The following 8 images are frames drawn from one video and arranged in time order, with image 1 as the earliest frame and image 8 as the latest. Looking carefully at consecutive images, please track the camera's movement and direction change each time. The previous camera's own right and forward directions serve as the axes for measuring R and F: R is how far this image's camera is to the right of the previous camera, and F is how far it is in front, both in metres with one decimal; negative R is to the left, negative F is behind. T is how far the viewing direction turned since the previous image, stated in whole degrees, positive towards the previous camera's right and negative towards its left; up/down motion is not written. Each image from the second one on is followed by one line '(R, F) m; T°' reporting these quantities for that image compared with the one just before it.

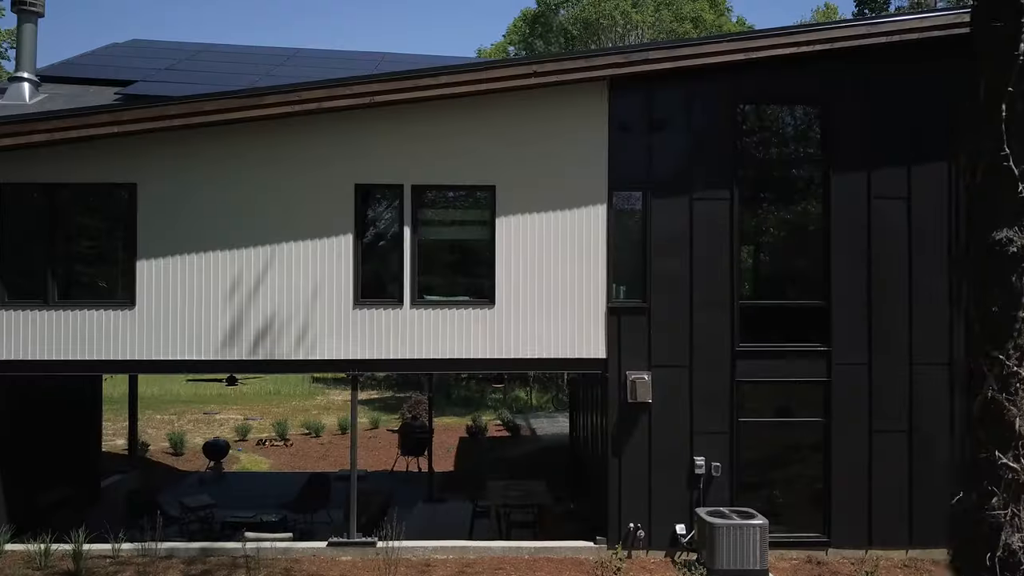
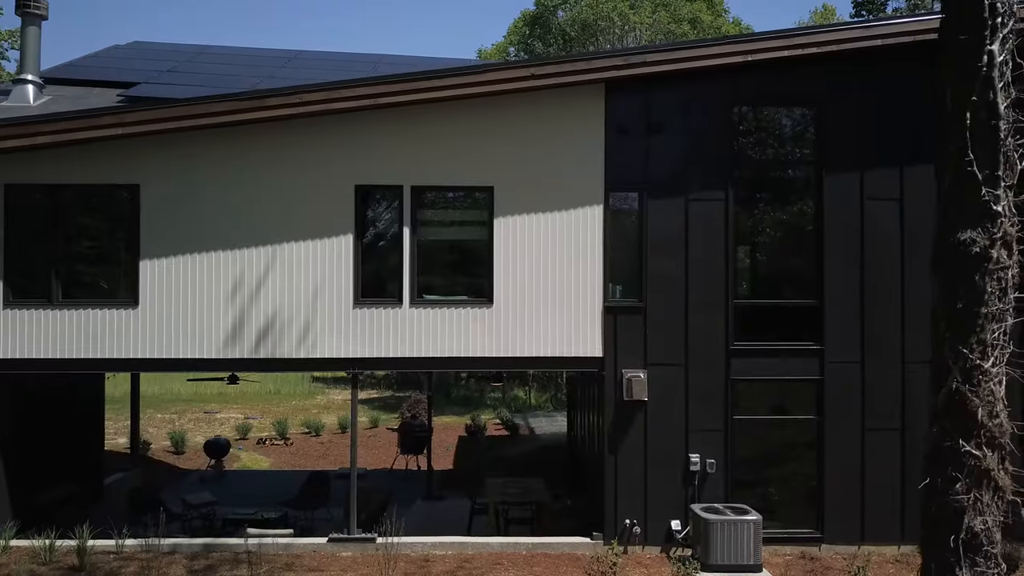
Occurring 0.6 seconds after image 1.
(0.0, -0.1) m; 0°
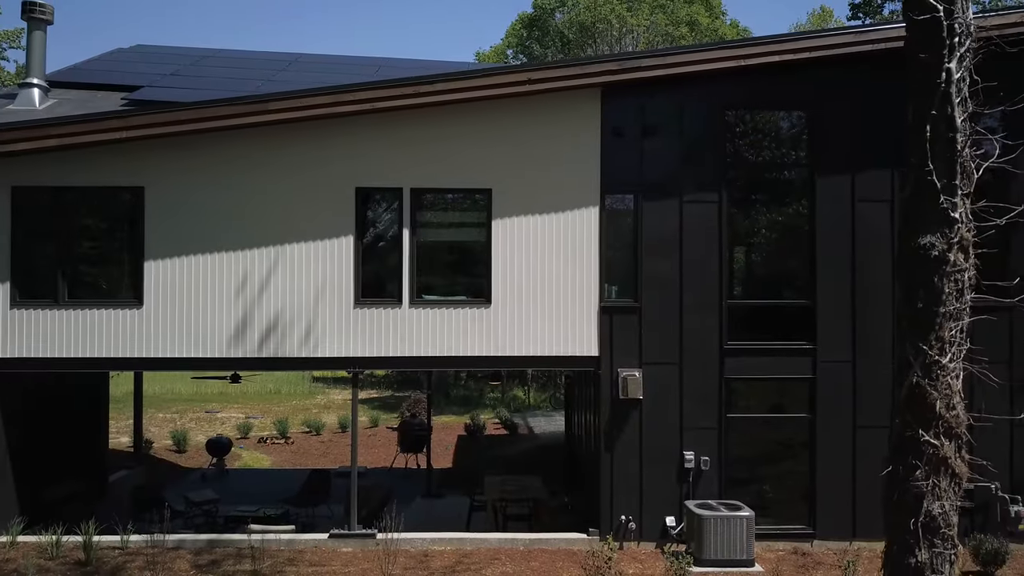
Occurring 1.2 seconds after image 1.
(0.0, -0.2) m; 0°
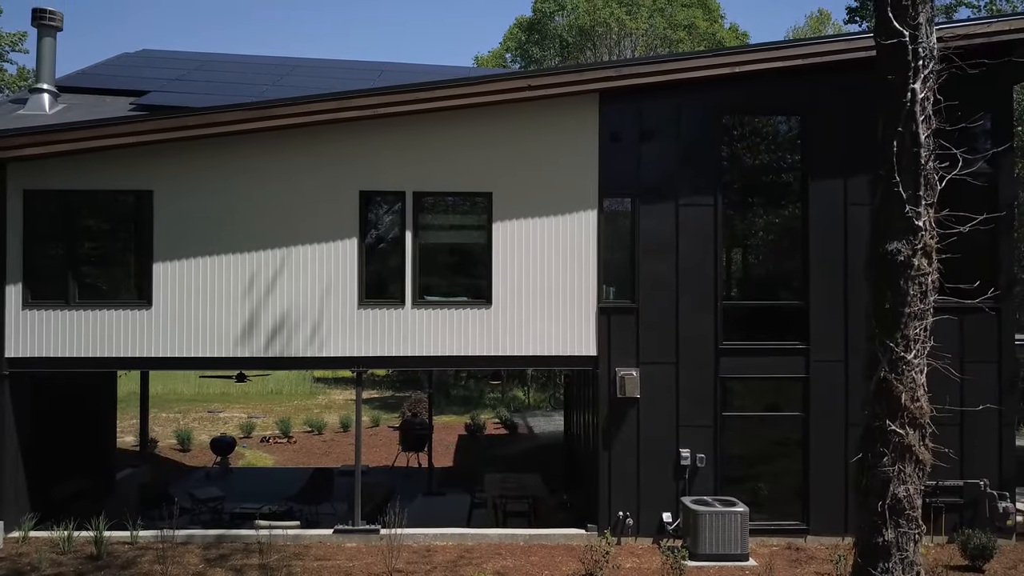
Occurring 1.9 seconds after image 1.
(0.0, -0.2) m; 0°
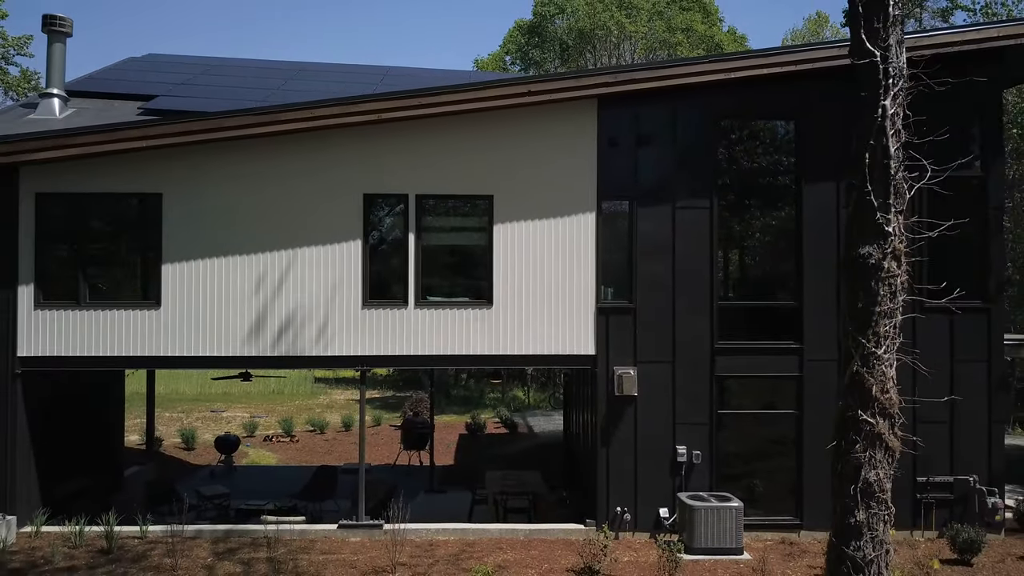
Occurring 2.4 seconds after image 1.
(0.0, -0.2) m; 0°
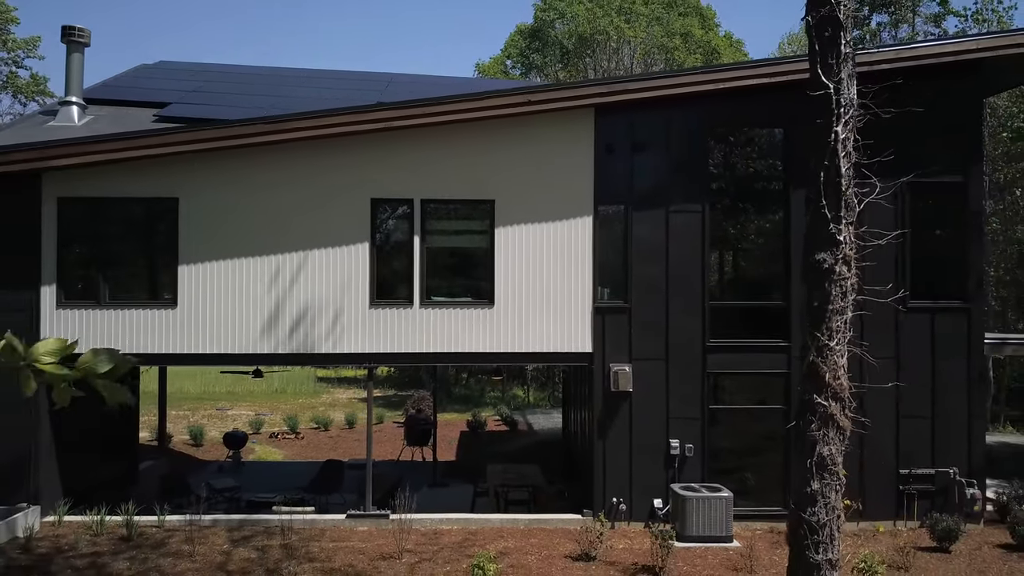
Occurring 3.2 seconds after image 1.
(0.0, -0.5) m; 0°
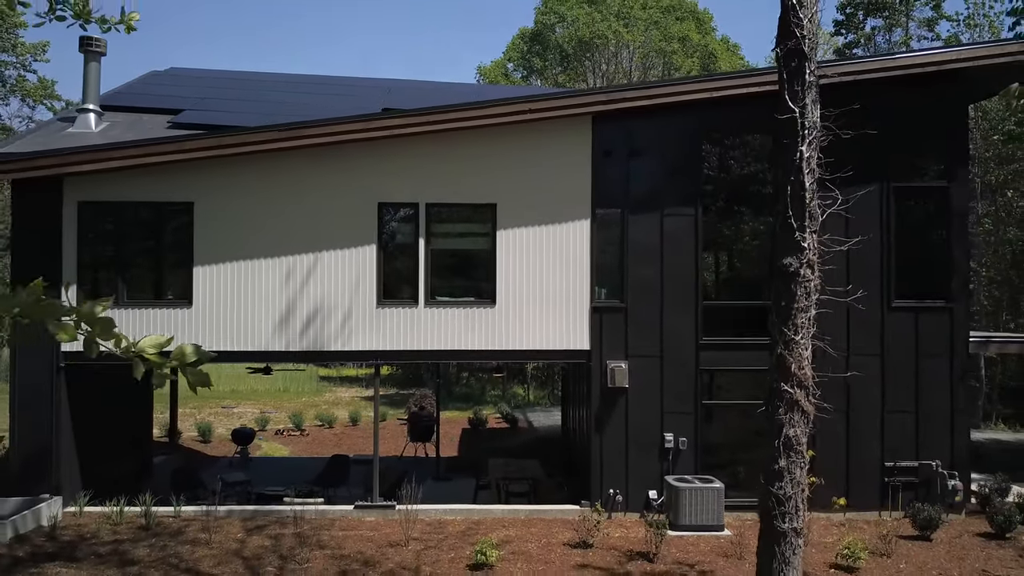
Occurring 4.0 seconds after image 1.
(0.0, -0.5) m; 0°
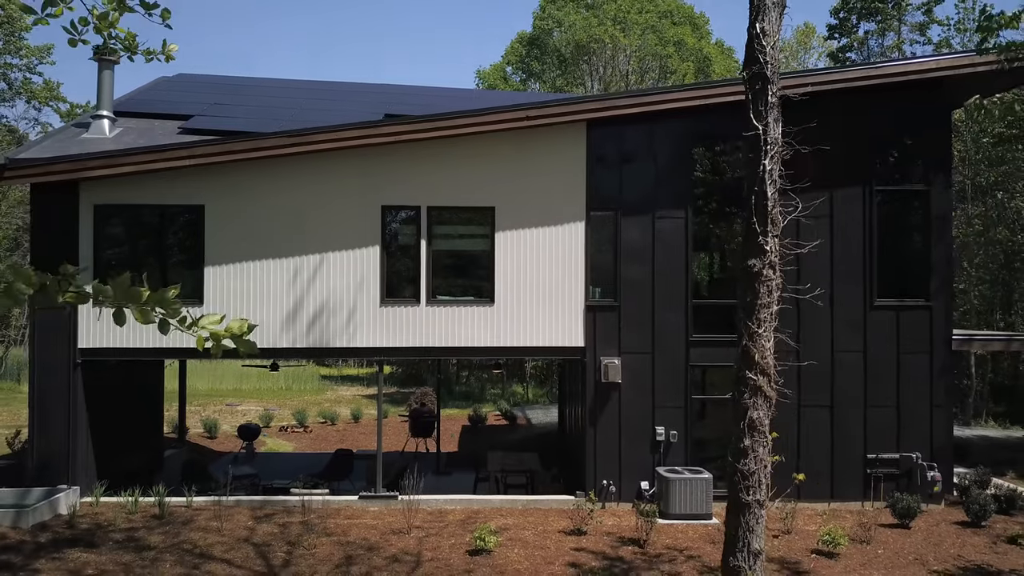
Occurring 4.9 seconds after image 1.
(0.0, -0.5) m; 0°
